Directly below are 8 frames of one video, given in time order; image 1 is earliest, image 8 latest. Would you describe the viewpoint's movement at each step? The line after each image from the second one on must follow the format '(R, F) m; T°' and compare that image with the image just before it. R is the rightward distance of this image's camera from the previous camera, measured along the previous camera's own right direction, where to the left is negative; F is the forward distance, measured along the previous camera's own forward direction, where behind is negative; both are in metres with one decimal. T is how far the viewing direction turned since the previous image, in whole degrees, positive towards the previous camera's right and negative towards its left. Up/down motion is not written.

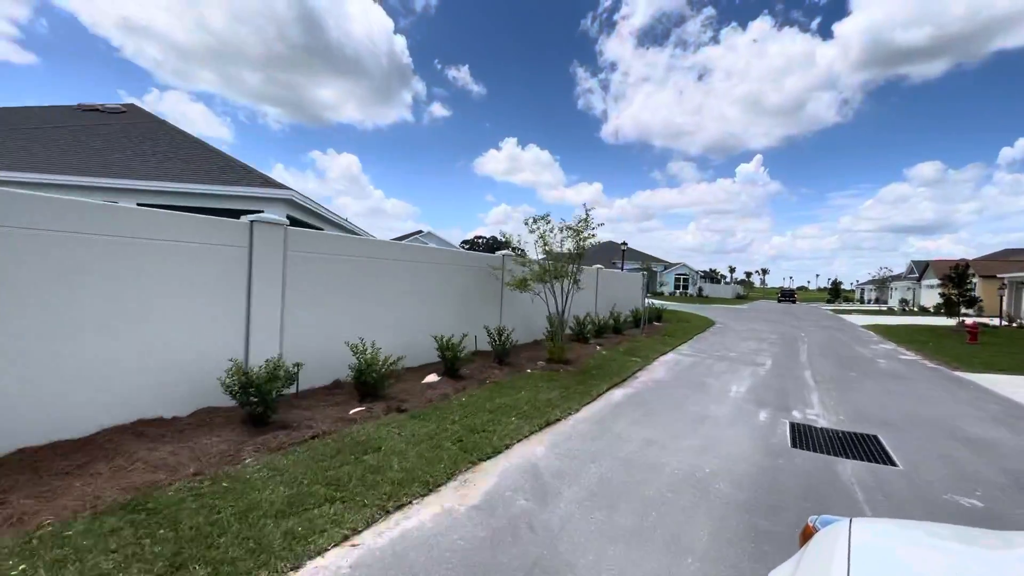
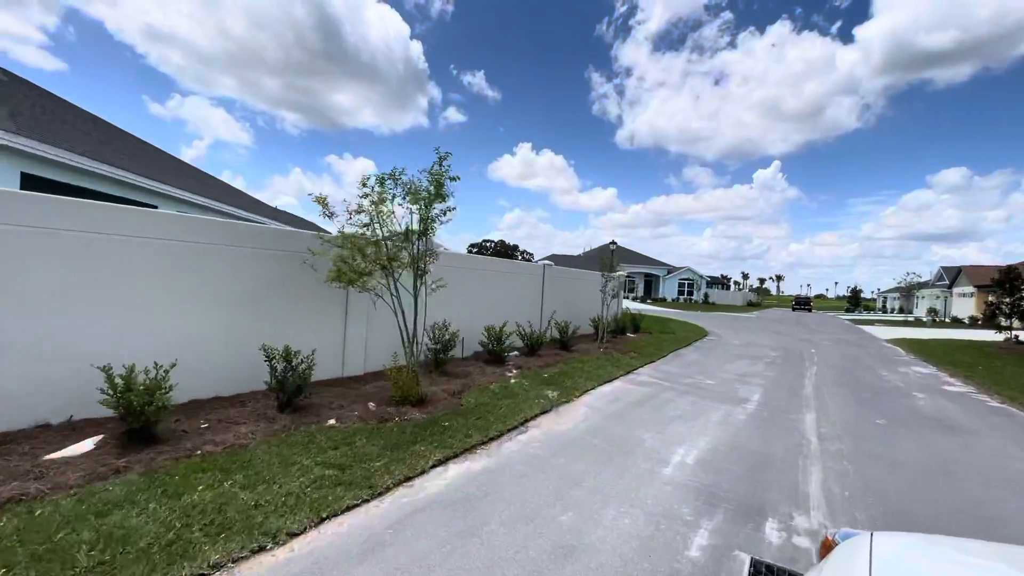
(+2.3, +3.3) m; -2°
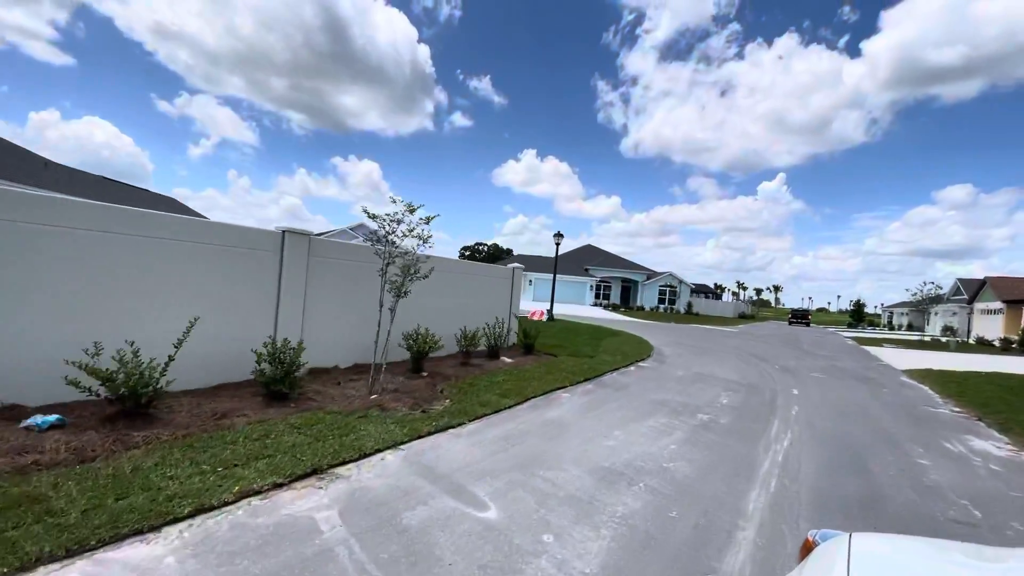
(+3.9, +5.5) m; 0°
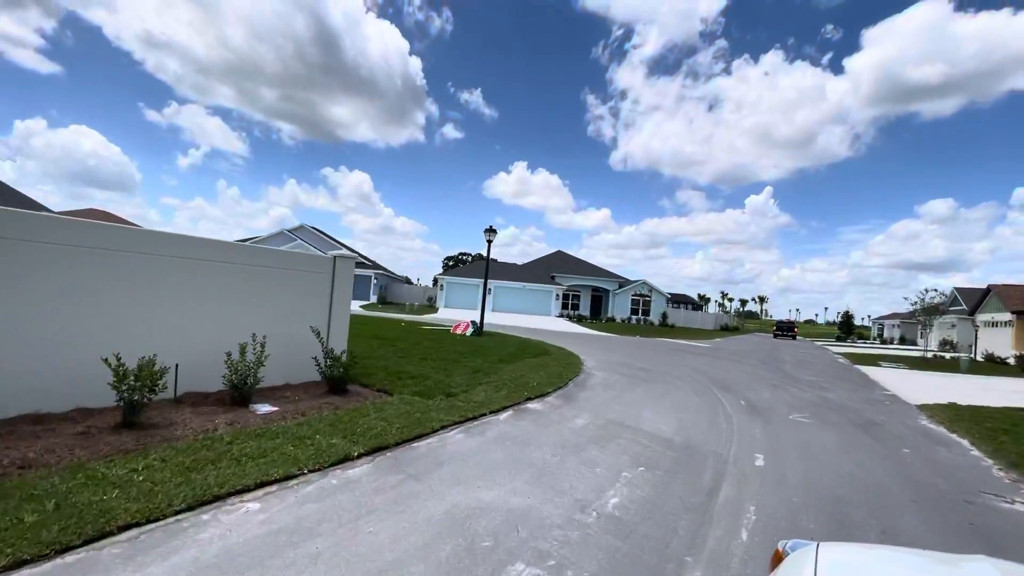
(+2.7, +4.0) m; +1°
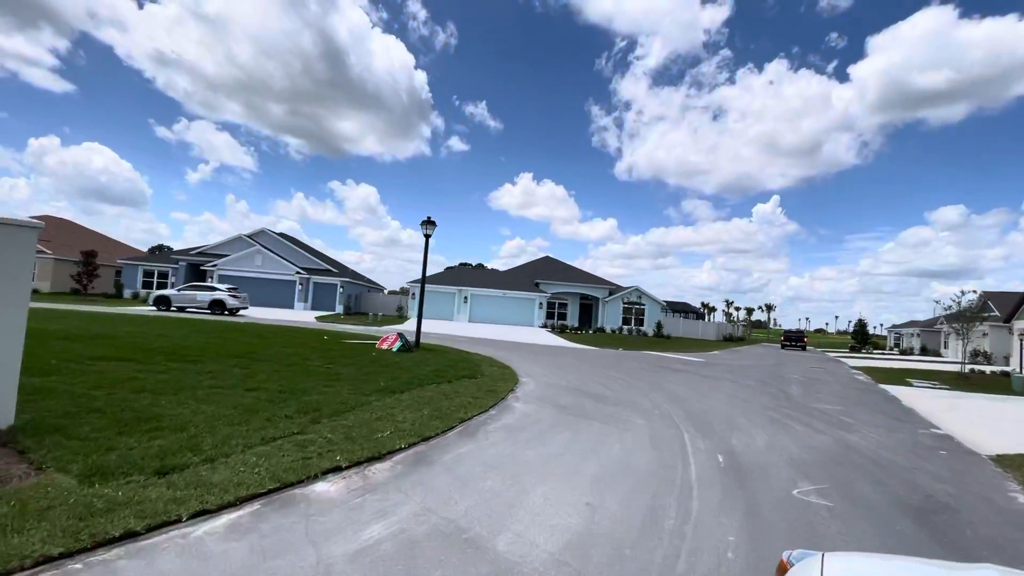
(+2.0, +3.3) m; -1°
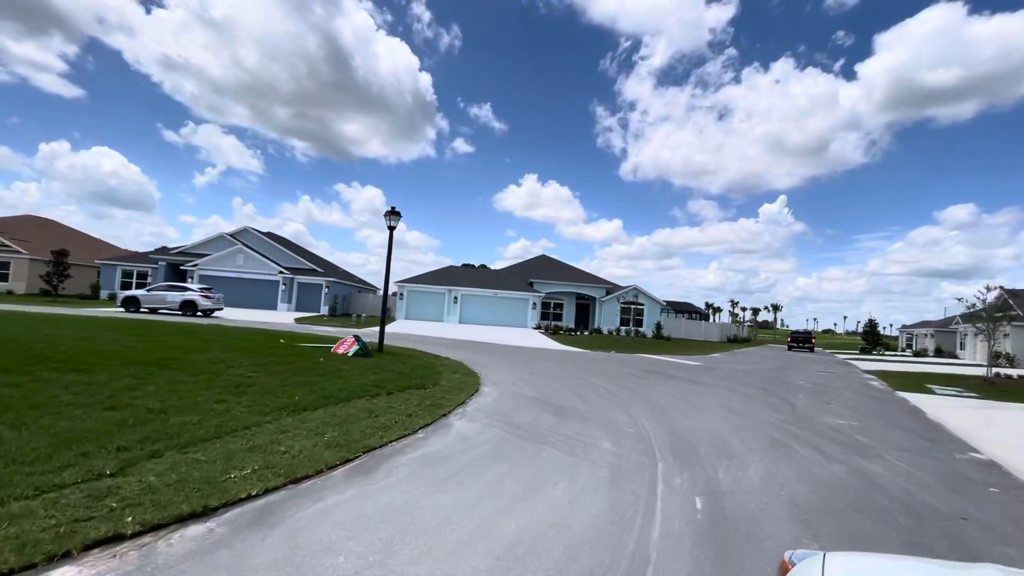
(+0.9, +1.5) m; -1°
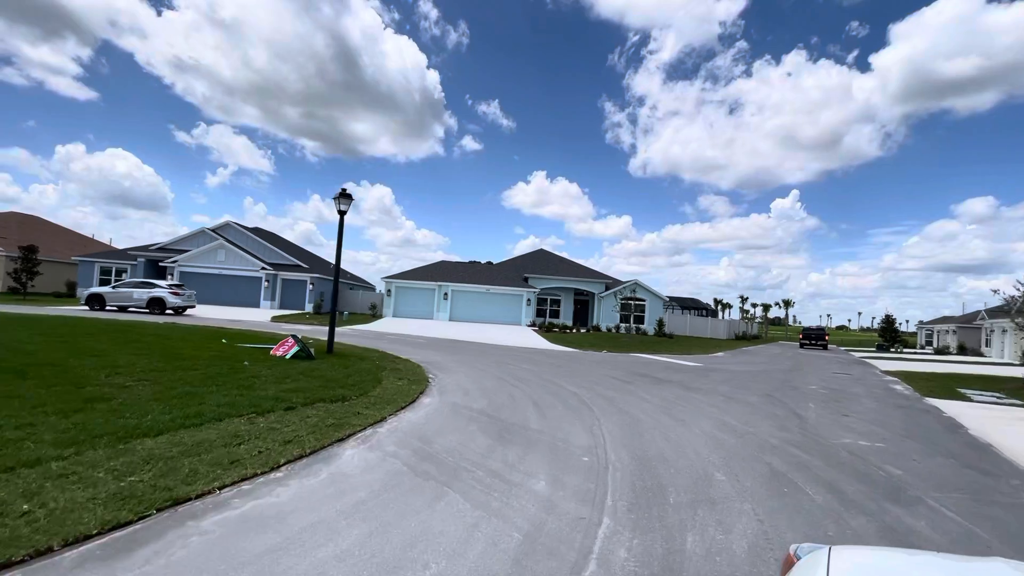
(+1.1, +1.7) m; -1°
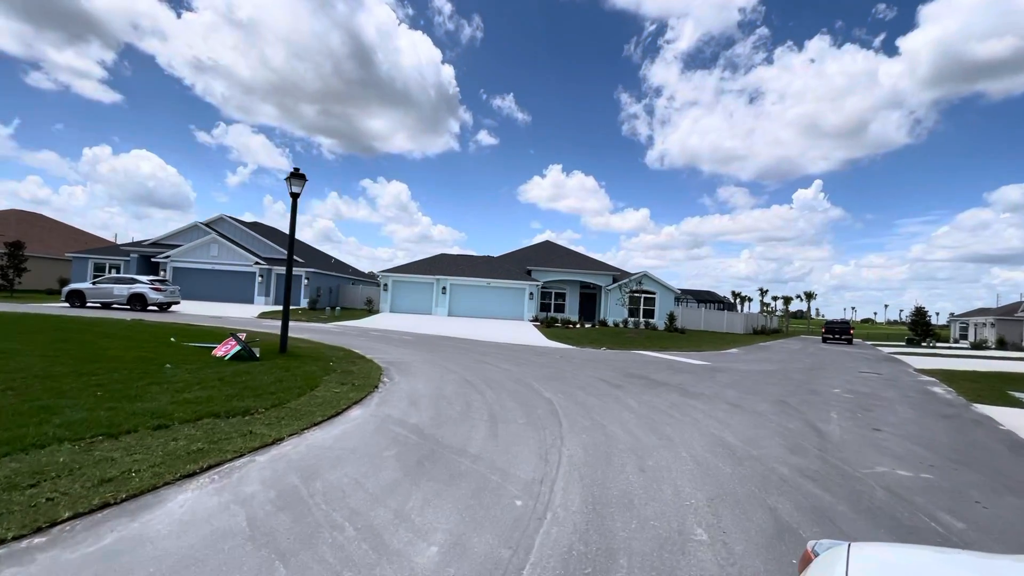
(+1.0, +1.5) m; -2°
